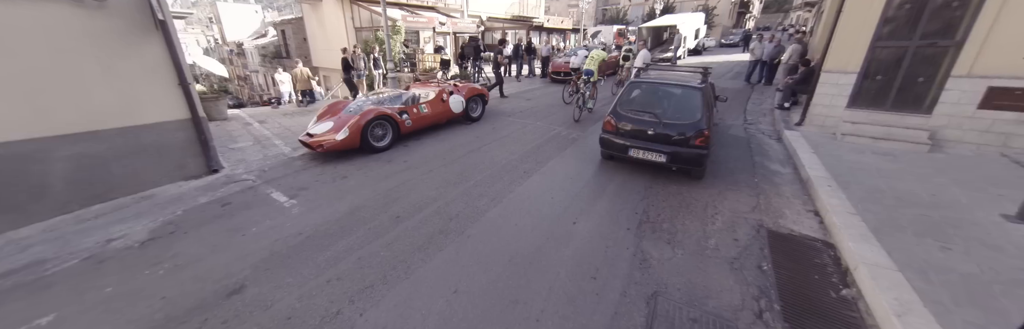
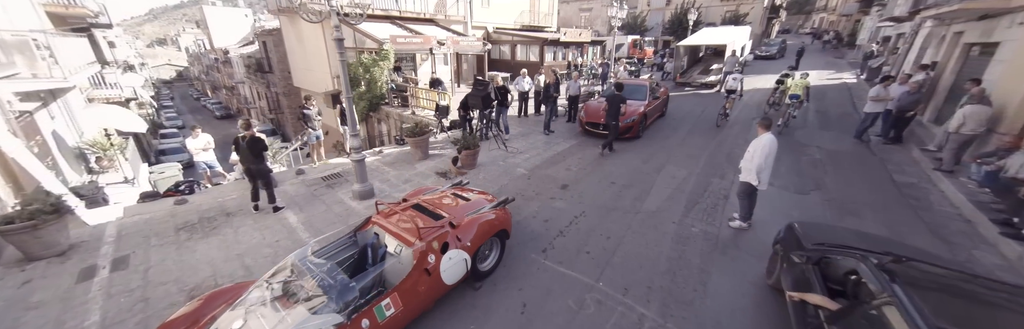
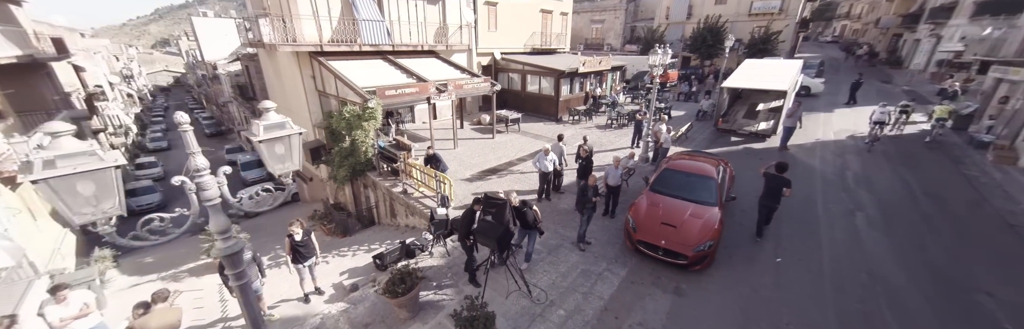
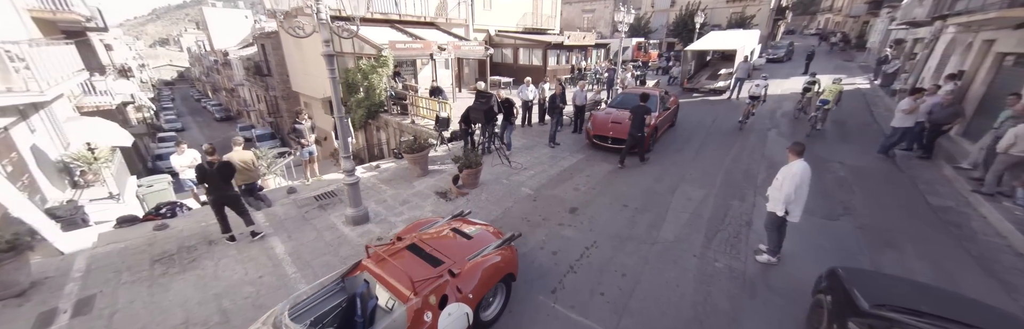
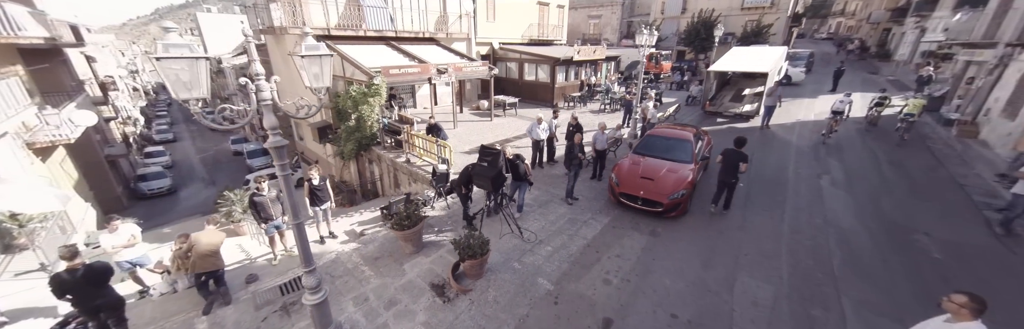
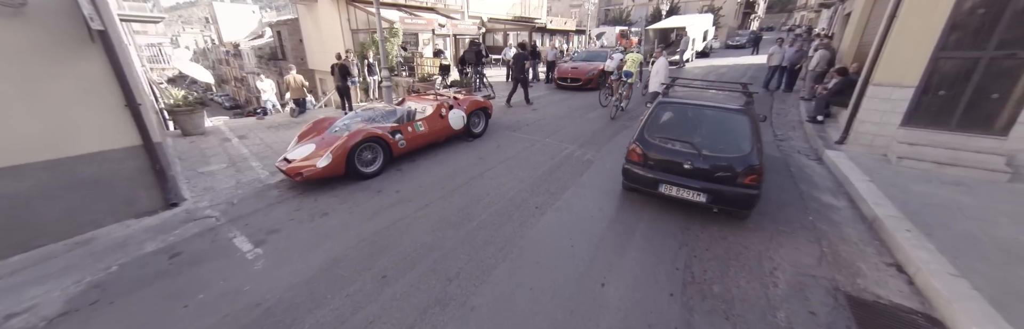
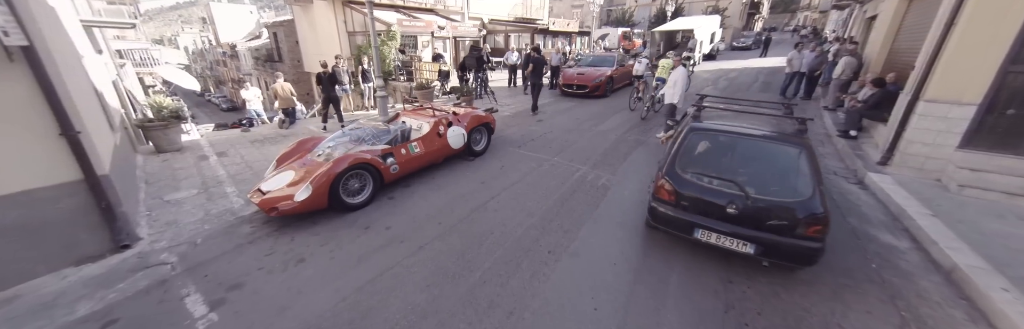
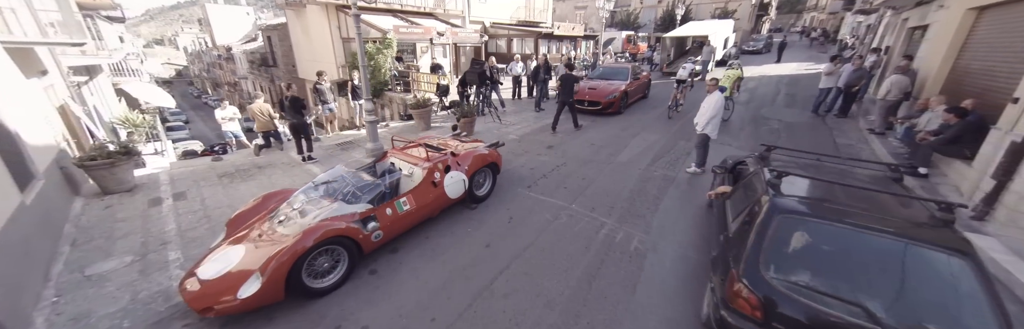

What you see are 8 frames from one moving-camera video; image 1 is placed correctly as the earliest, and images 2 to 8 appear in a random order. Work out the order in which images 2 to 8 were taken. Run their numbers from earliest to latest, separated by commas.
6, 7, 8, 2, 4, 5, 3
